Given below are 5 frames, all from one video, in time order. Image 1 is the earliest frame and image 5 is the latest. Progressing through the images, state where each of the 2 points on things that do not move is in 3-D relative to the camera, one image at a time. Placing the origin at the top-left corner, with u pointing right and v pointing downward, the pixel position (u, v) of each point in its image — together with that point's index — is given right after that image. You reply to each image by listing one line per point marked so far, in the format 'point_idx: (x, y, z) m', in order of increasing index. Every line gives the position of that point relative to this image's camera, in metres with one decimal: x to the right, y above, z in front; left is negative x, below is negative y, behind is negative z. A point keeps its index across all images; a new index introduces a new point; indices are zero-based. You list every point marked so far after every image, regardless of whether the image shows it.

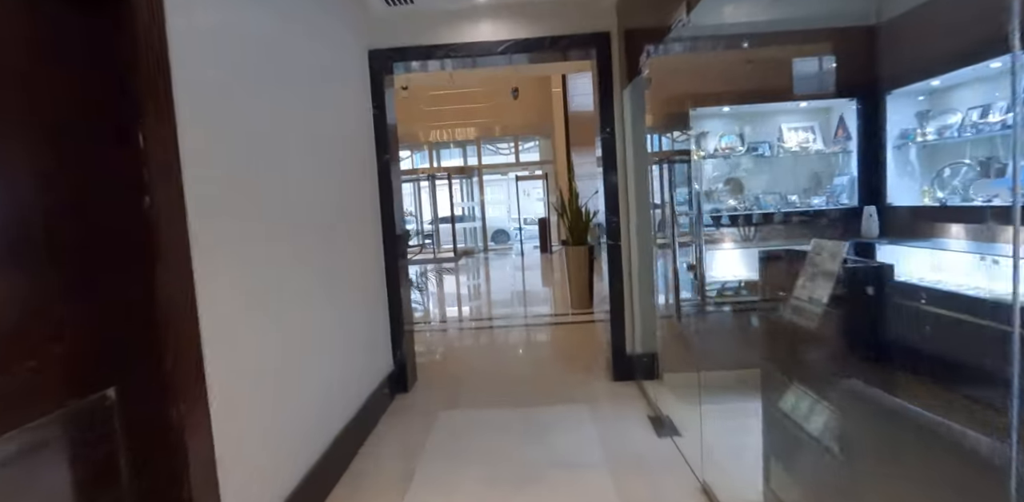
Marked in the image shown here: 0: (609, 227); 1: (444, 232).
0: (+0.5, +0.1, +2.5) m
1: (-1.5, +0.4, +11.2) m
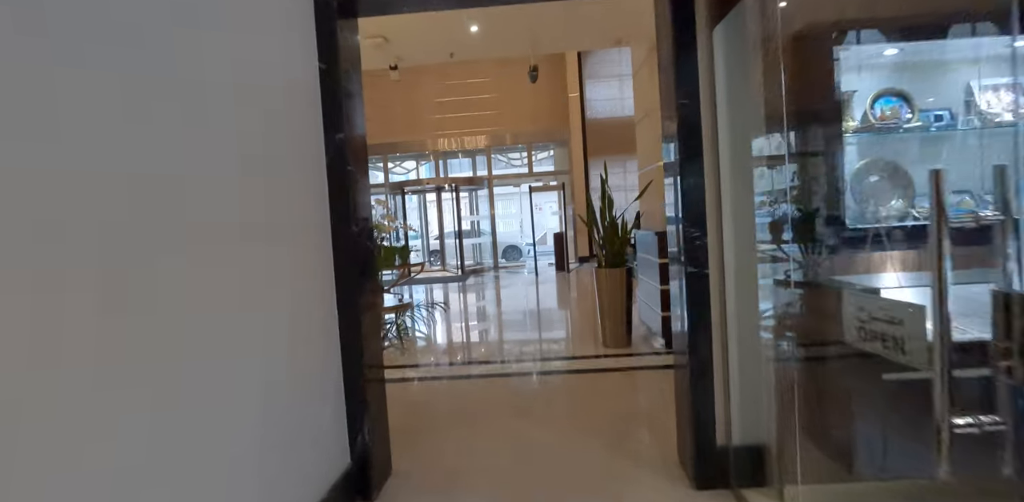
0: (+0.6, 0.0, +1.6) m
1: (-1.3, +0.1, +10.3) m
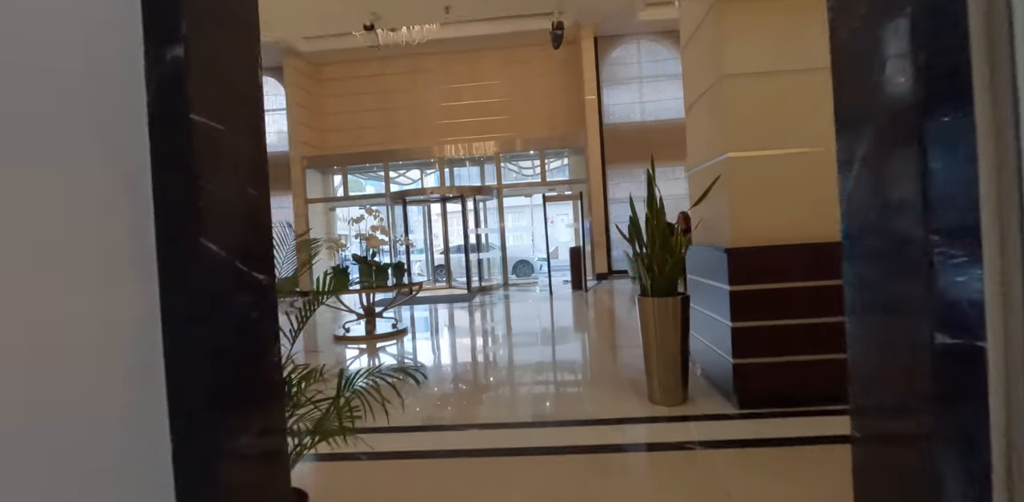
0: (+0.6, -0.1, +0.8) m
1: (-1.1, -0.2, +9.5) m
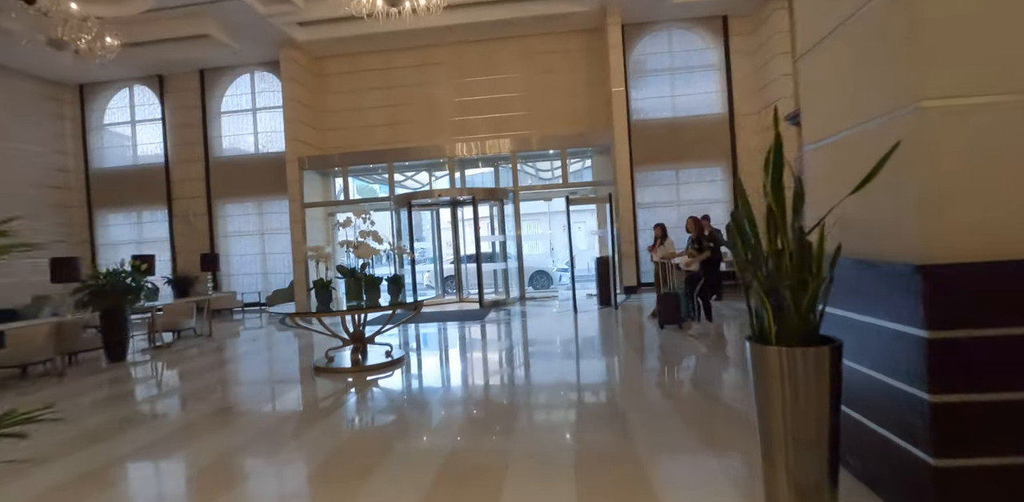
0: (+0.7, -0.1, -0.2) m
1: (-0.8, -0.4, +8.6) m
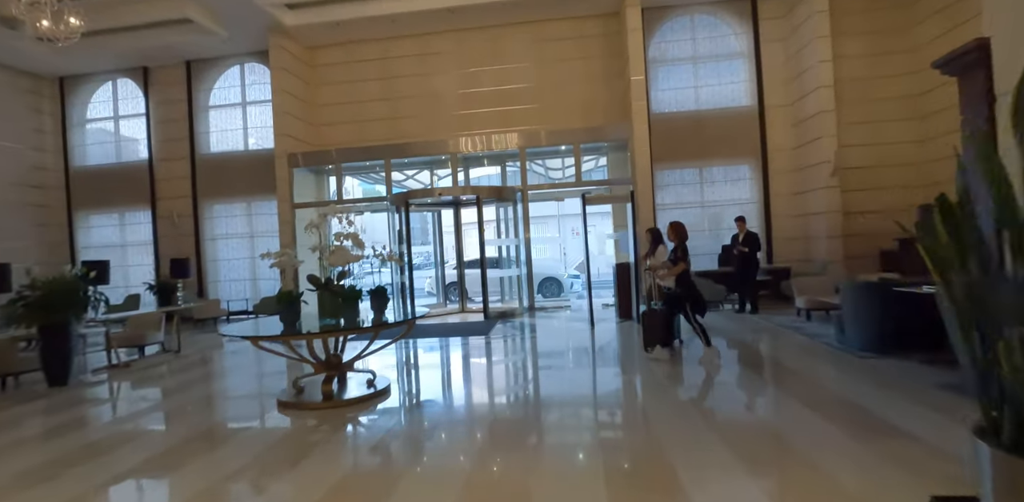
0: (+0.7, -0.1, -0.9) m
1: (-0.6, -0.5, +7.9) m
